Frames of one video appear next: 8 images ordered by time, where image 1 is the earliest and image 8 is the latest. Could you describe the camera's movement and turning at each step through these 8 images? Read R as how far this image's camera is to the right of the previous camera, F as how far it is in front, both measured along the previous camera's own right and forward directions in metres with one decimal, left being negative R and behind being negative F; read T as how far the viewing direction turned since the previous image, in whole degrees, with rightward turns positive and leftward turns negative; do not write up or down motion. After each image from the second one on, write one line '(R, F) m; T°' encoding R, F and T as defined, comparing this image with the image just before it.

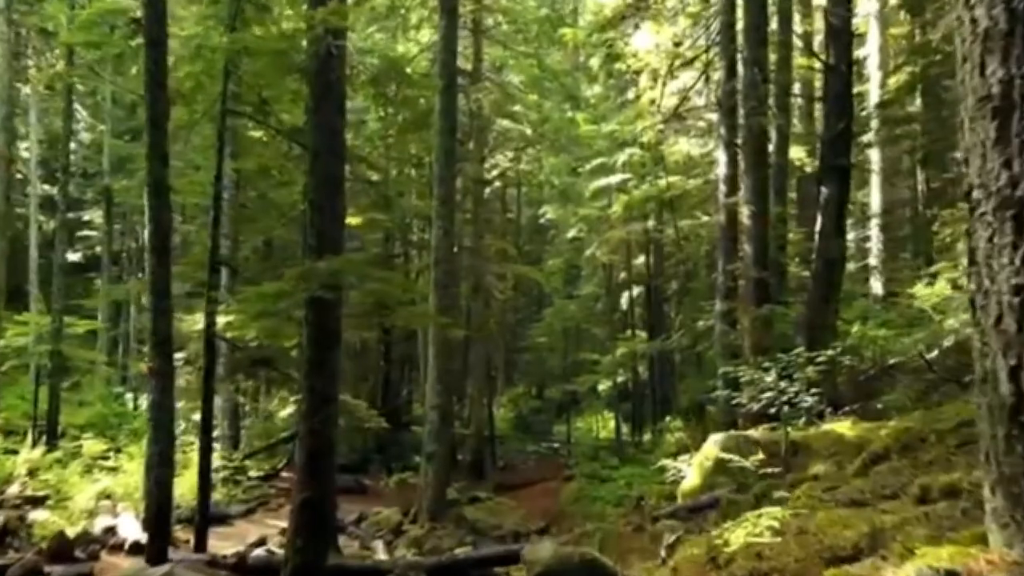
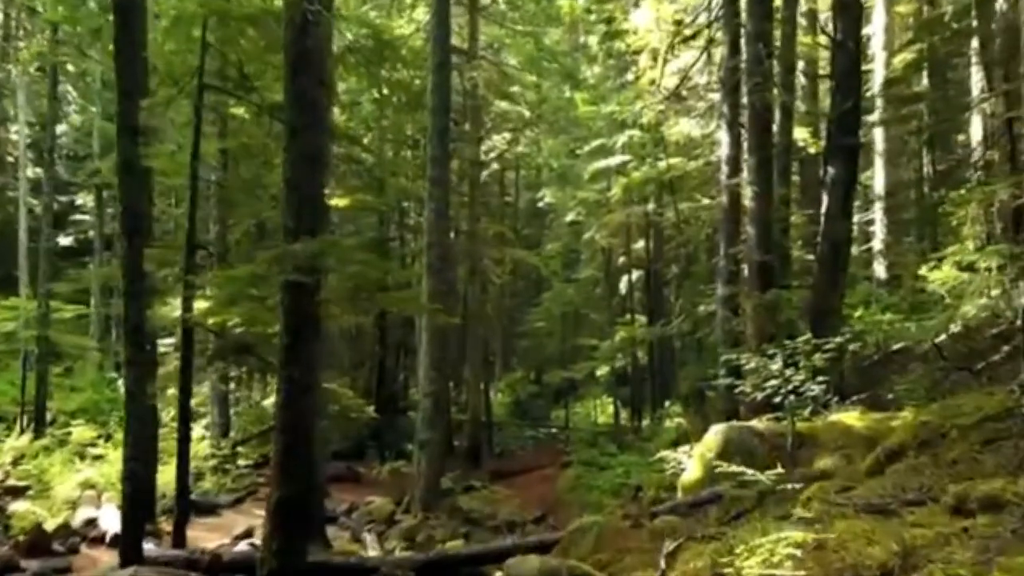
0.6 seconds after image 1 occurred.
(+0.1, +0.5) m; 0°
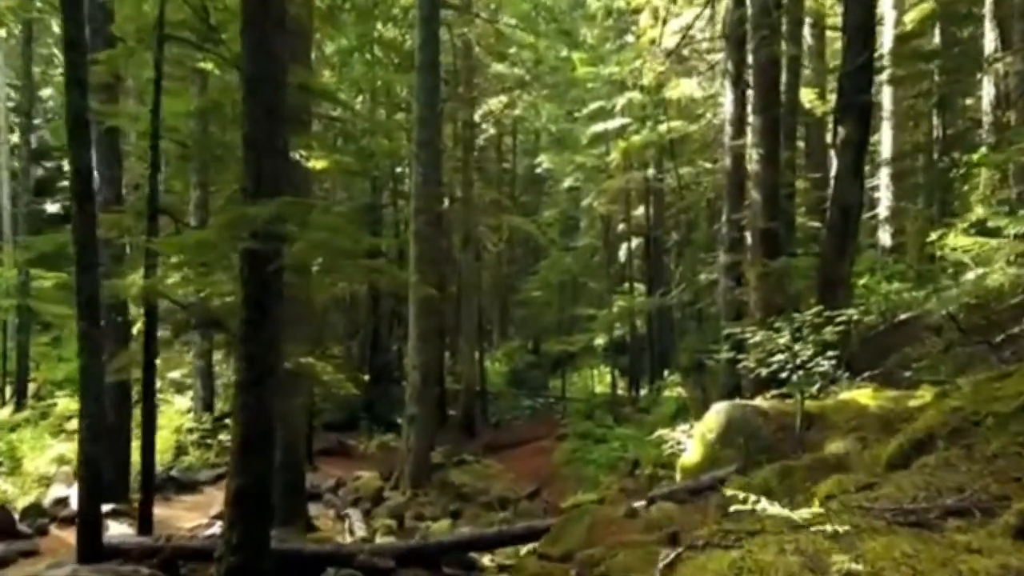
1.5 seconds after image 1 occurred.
(+0.2, +0.8) m; 0°
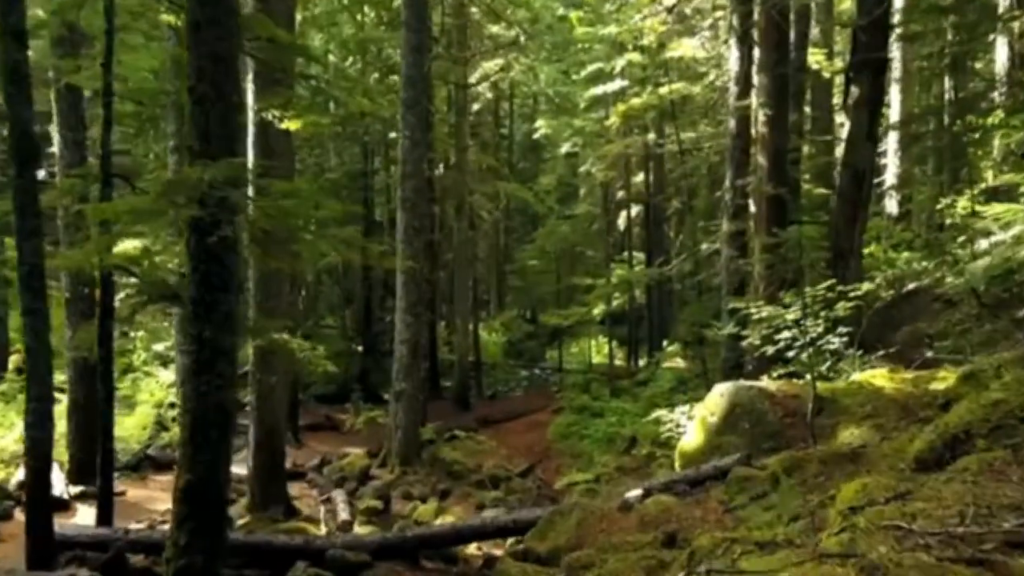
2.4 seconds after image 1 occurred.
(+0.2, +0.8) m; 0°
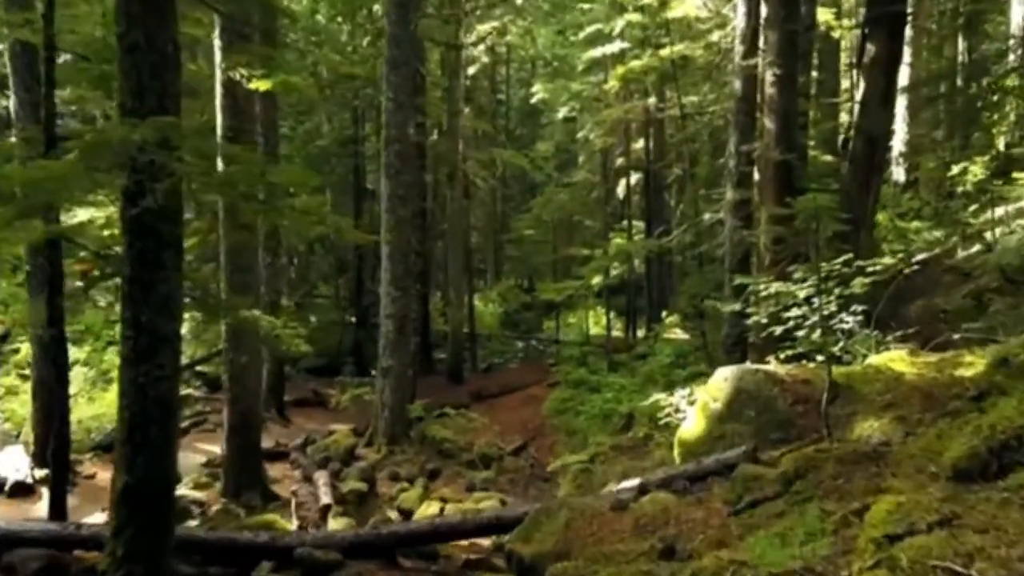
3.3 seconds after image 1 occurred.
(+0.2, +0.8) m; 0°
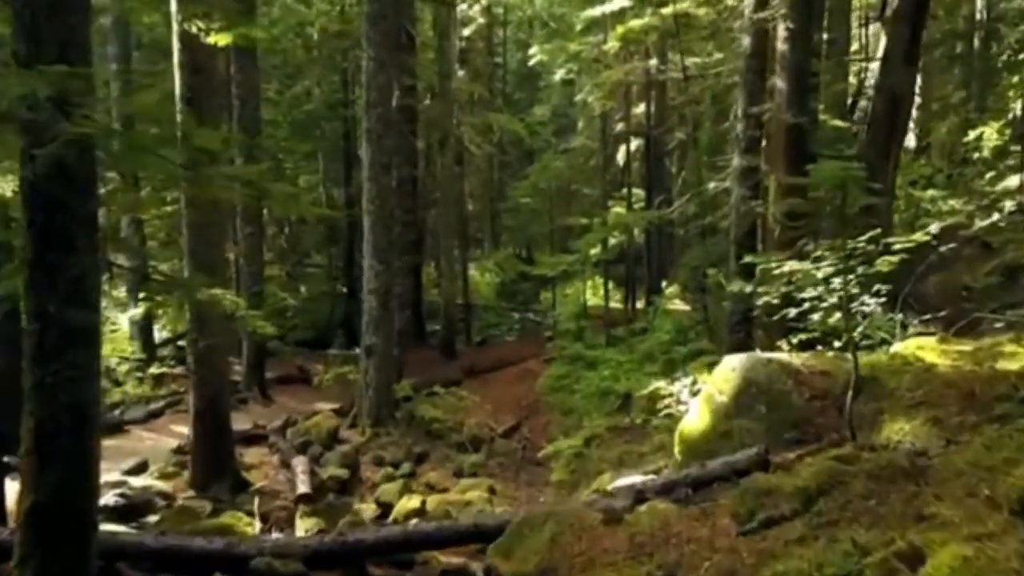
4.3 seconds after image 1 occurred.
(+0.2, +0.9) m; 0°
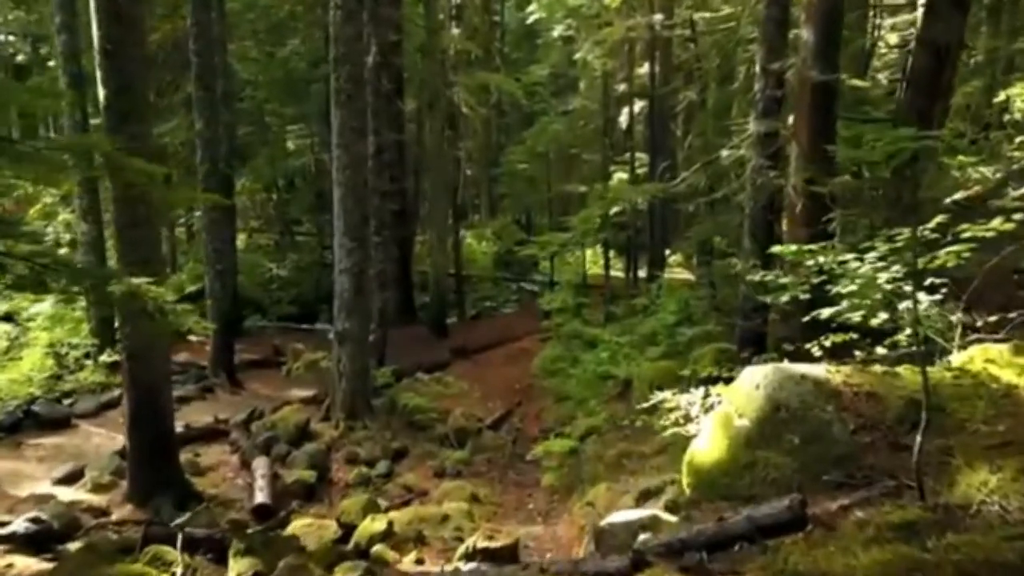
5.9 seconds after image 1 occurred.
(+0.2, +1.5) m; 0°
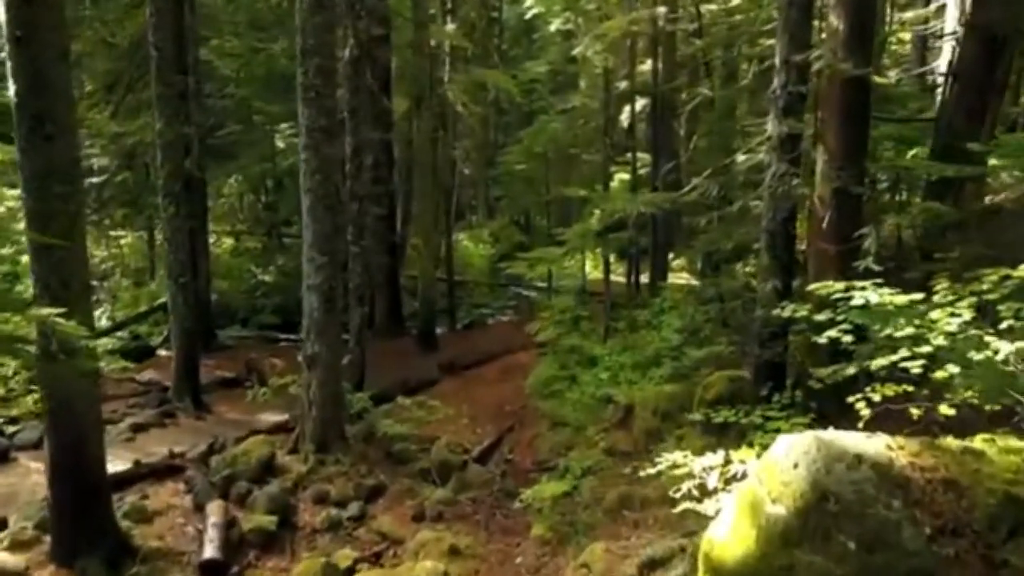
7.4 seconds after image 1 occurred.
(+0.2, +1.3) m; 0°
